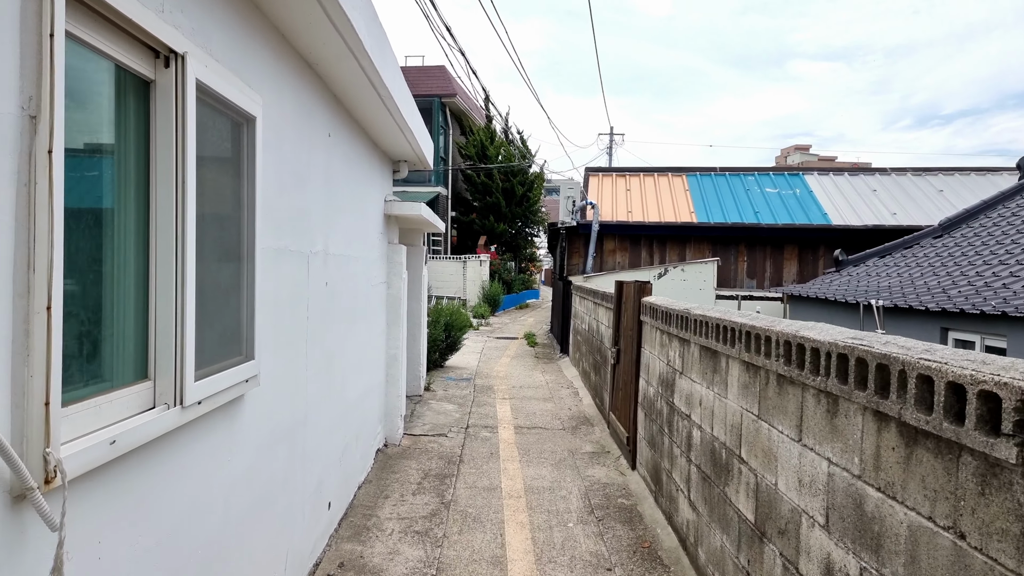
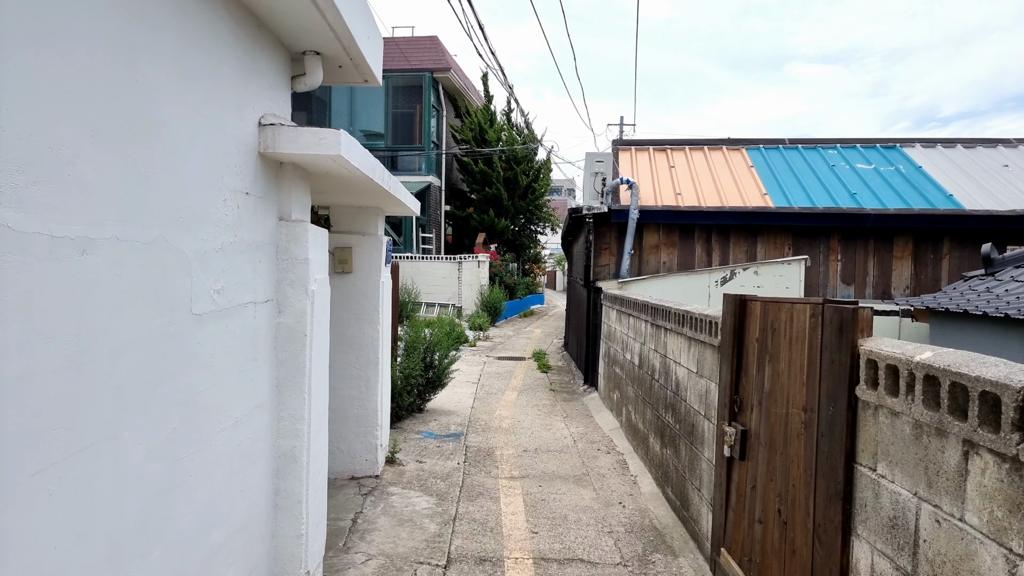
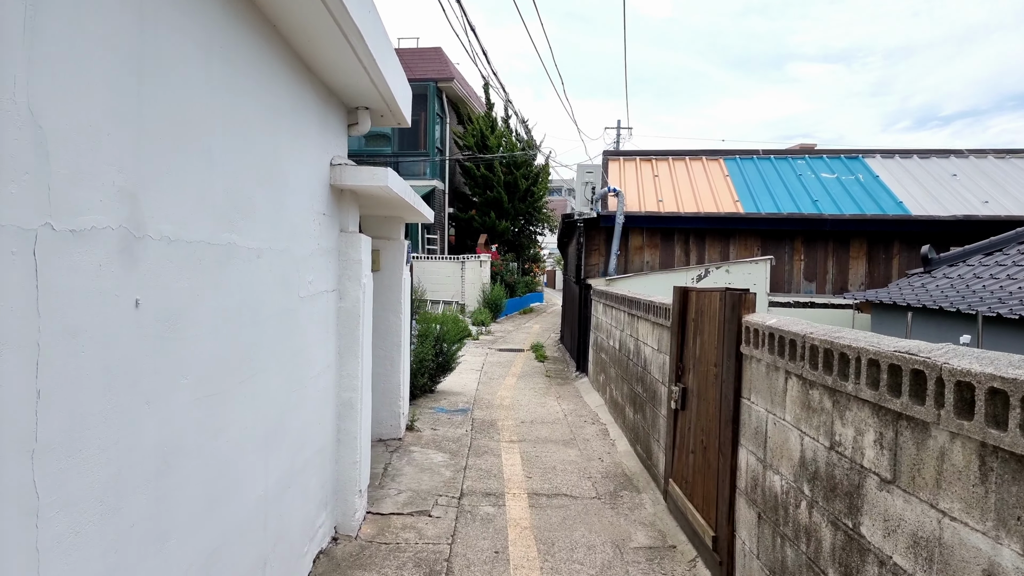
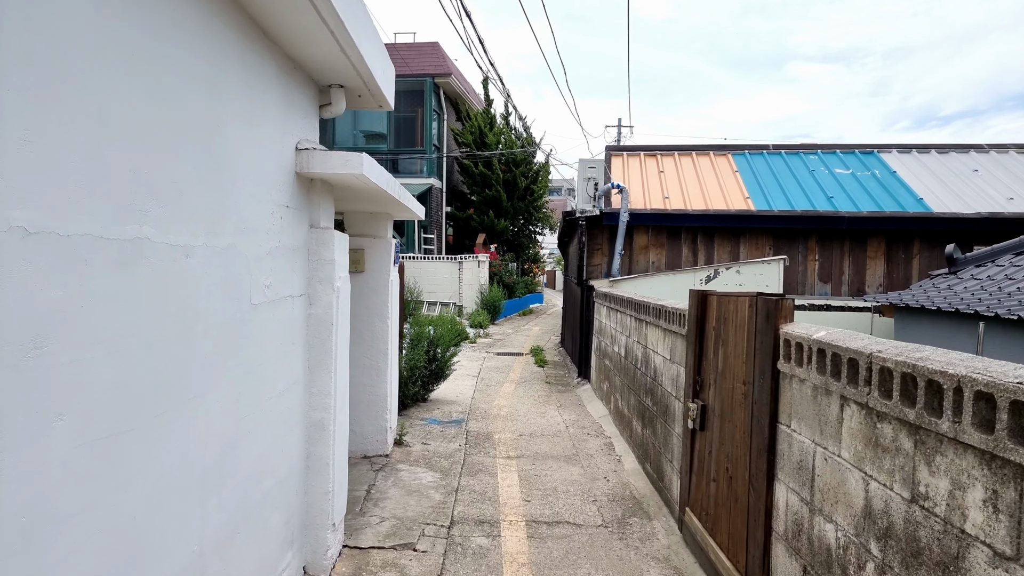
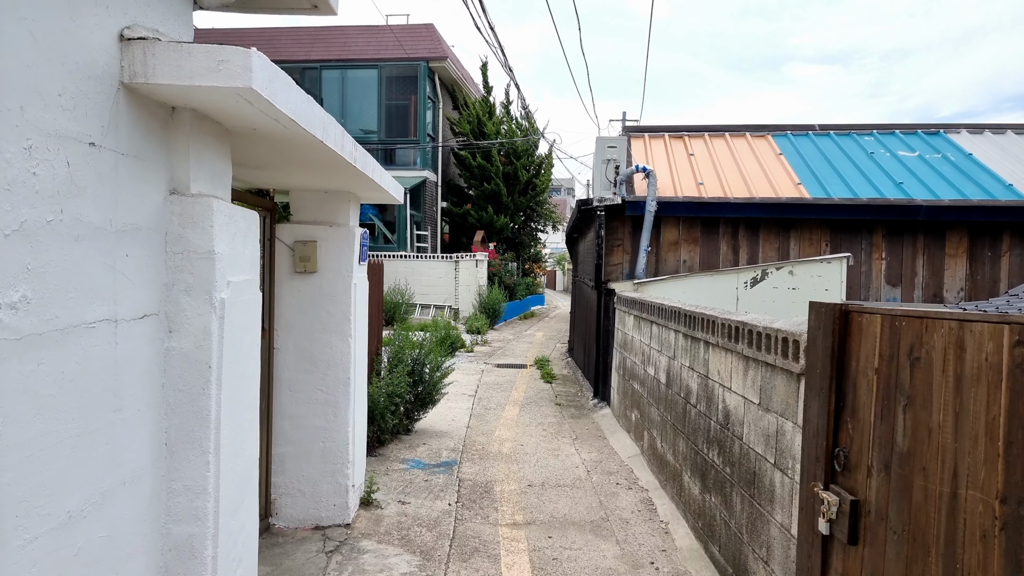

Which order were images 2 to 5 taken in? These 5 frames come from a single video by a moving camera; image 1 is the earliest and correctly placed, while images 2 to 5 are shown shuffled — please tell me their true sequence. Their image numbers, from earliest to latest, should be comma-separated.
3, 4, 2, 5
